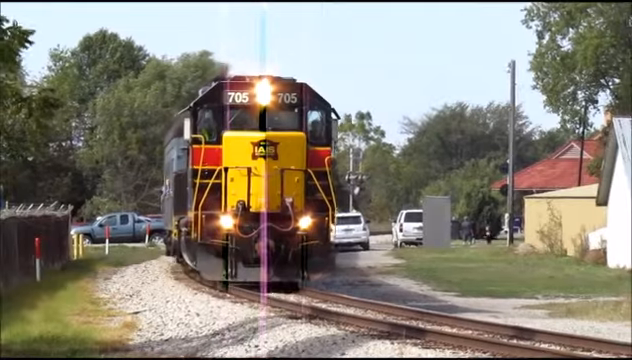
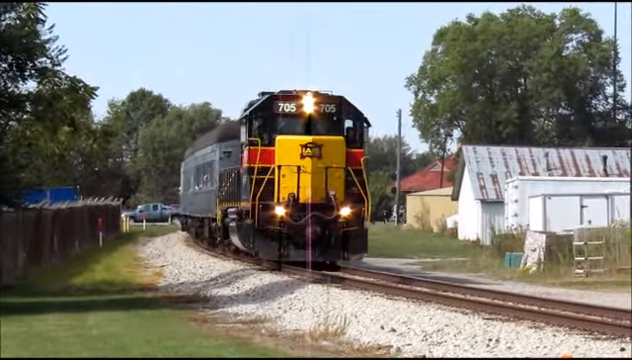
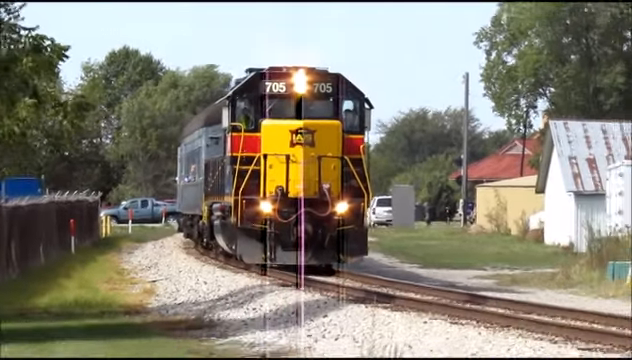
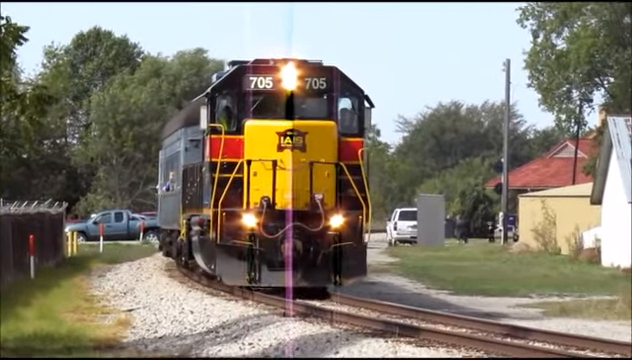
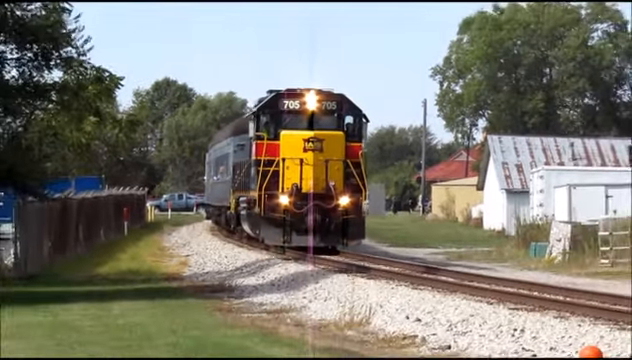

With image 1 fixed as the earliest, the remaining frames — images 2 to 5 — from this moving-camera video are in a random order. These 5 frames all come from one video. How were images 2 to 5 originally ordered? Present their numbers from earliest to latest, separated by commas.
4, 3, 5, 2
